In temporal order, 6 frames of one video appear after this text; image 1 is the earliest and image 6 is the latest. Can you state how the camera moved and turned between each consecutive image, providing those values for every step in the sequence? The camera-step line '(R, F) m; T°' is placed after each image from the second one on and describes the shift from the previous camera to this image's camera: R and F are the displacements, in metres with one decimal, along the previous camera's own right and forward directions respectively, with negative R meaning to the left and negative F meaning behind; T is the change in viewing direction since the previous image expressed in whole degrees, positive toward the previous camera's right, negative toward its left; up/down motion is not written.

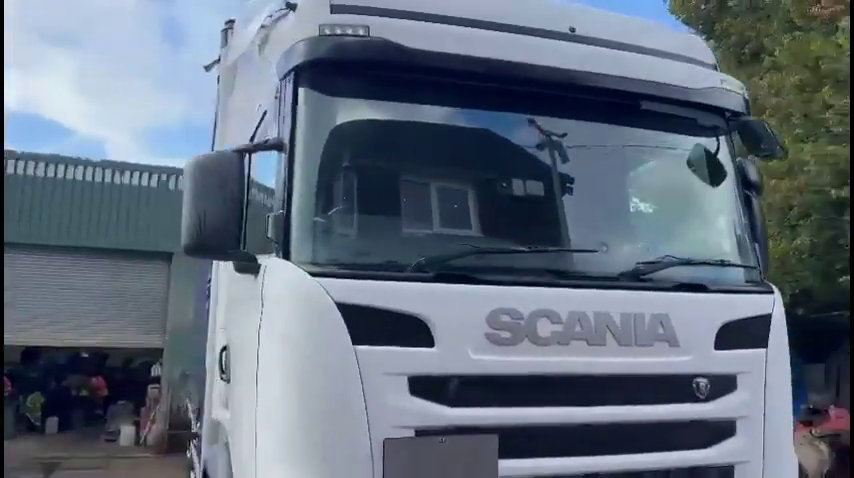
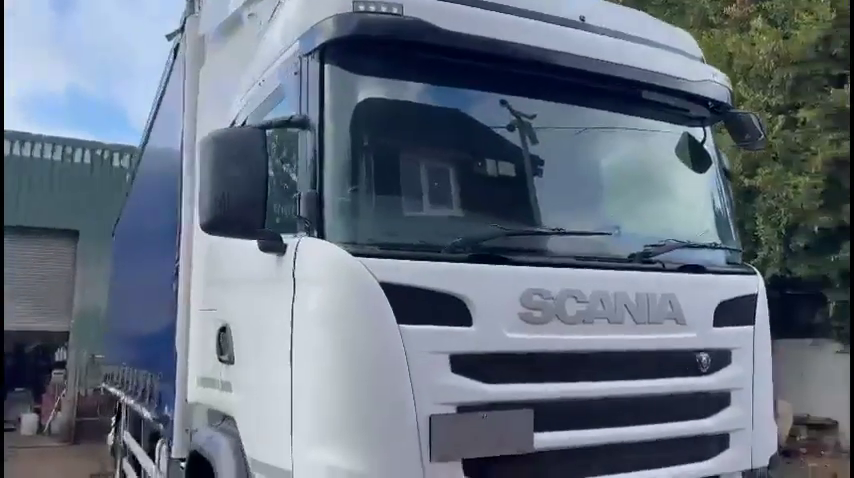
(-0.5, 0.0) m; +8°
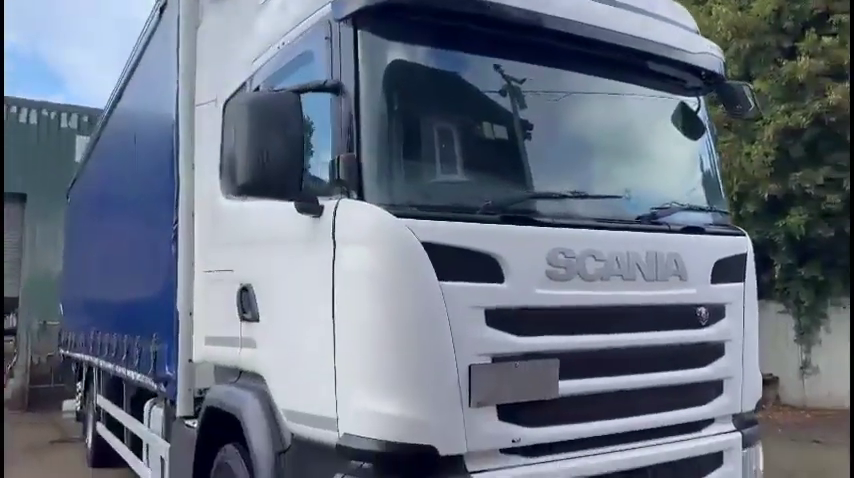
(-0.4, -0.1) m; +4°
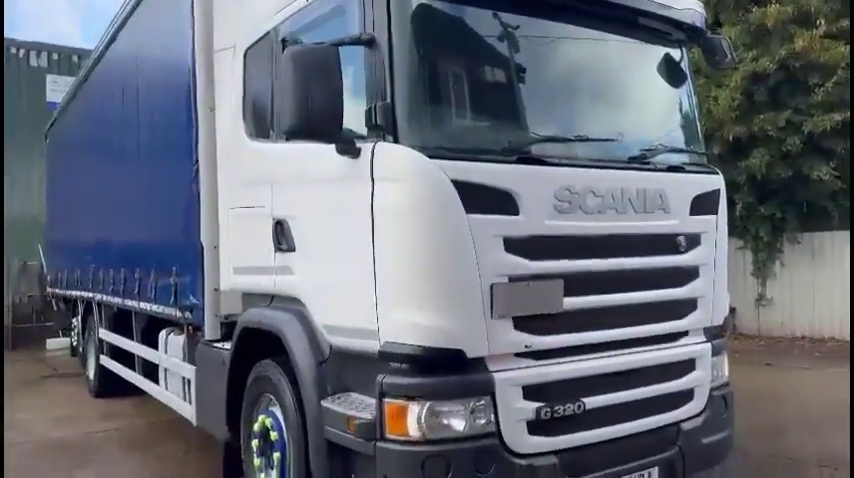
(-0.3, -0.4) m; +3°
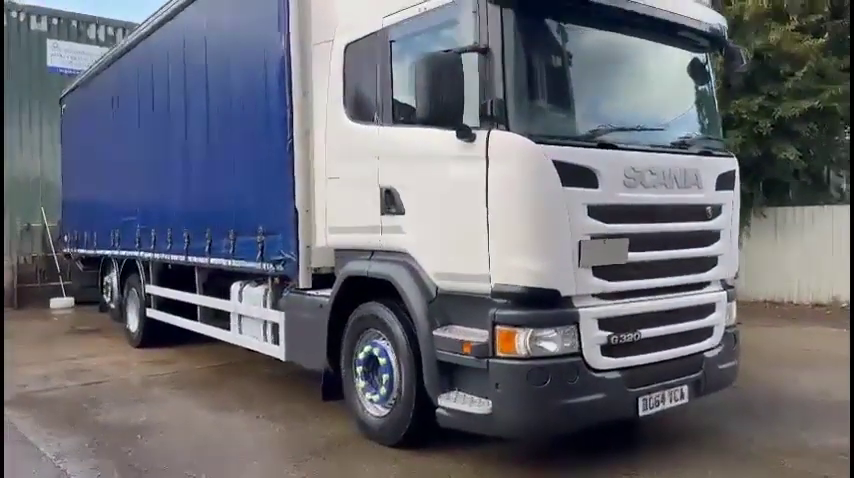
(-0.9, -0.9) m; +3°
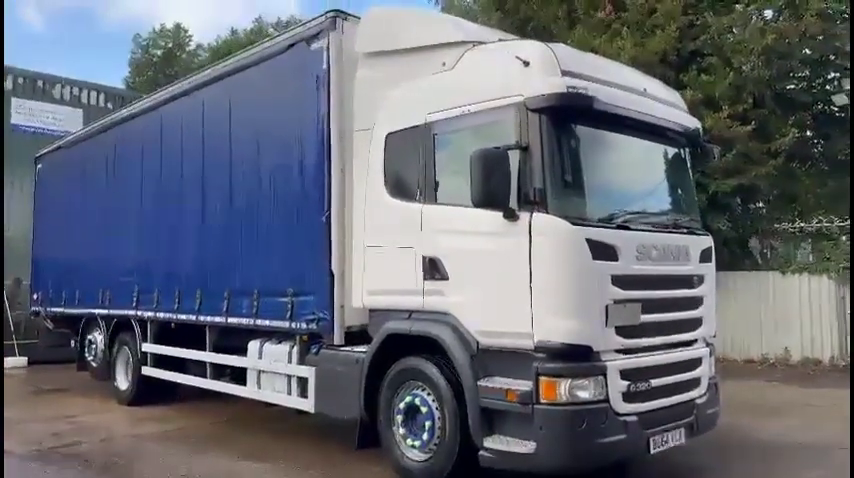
(-0.9, -0.7) m; +6°
